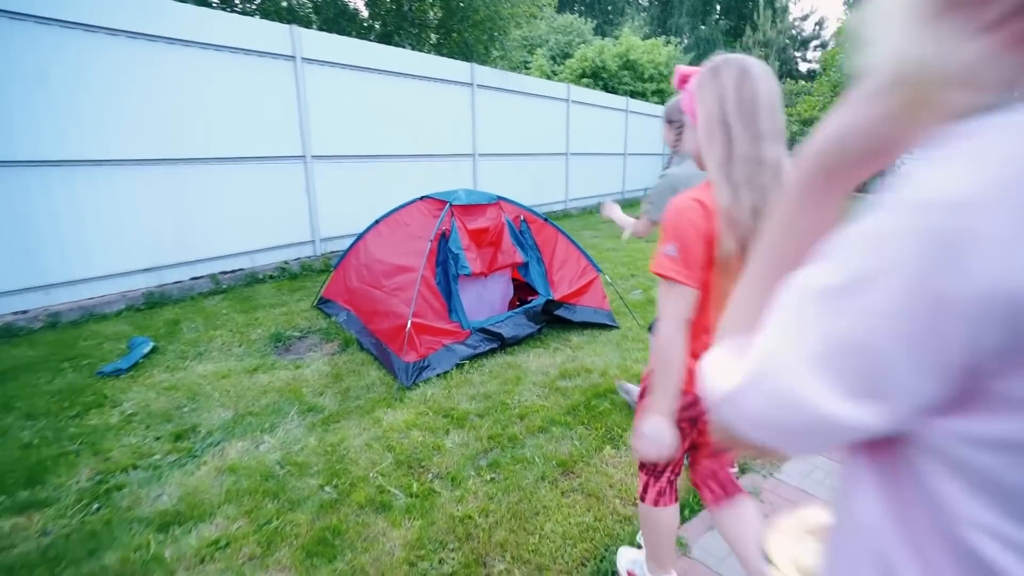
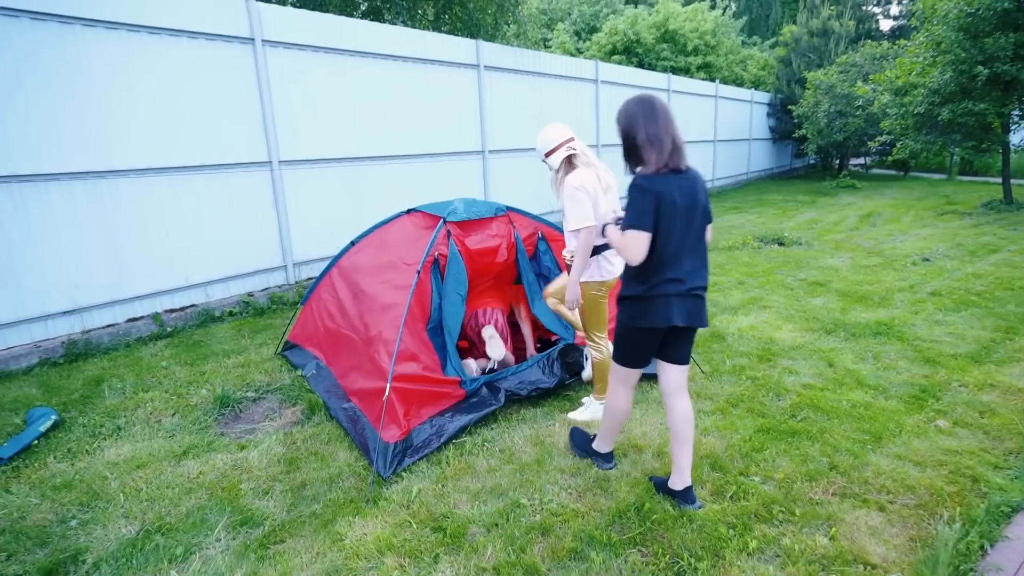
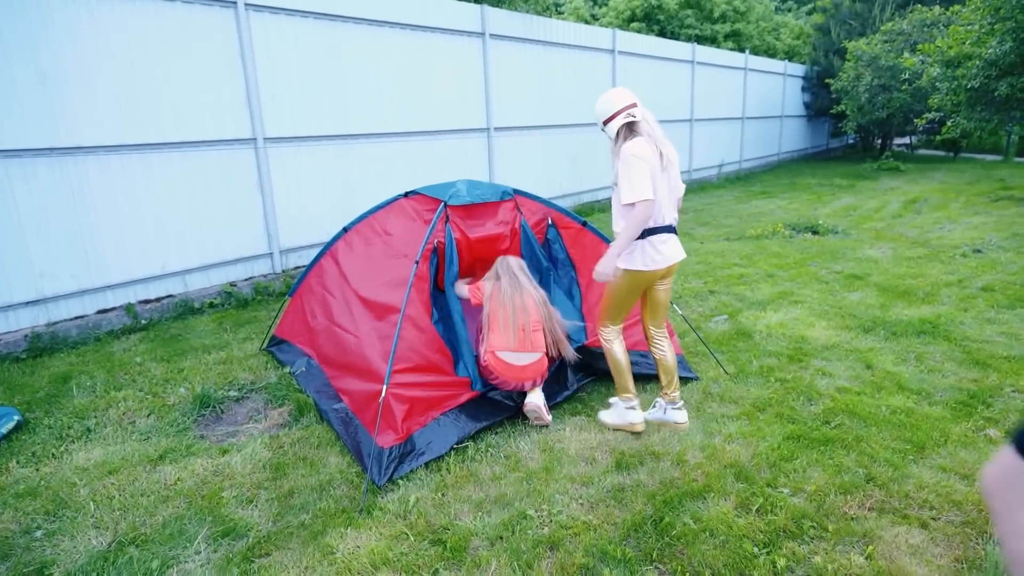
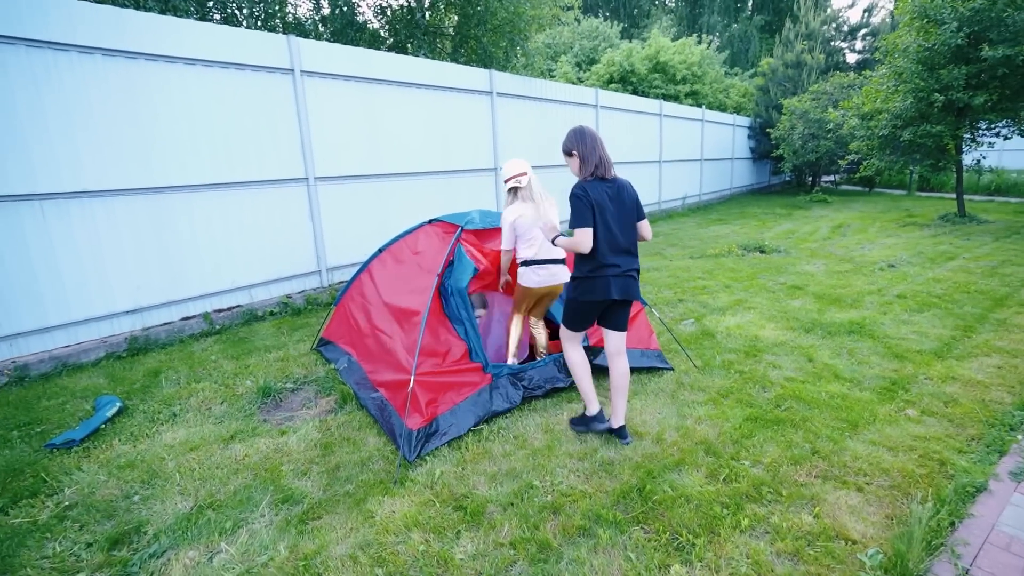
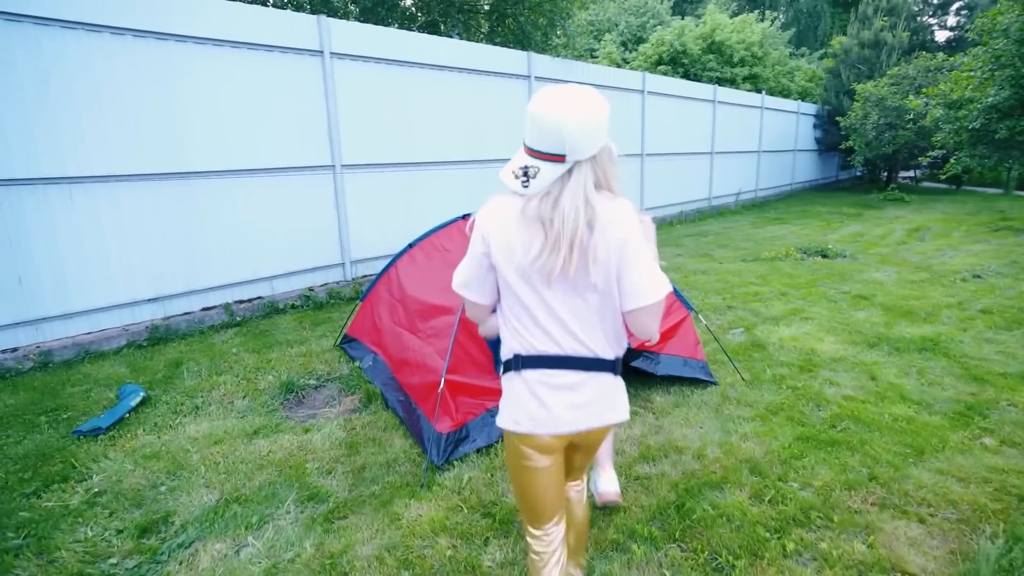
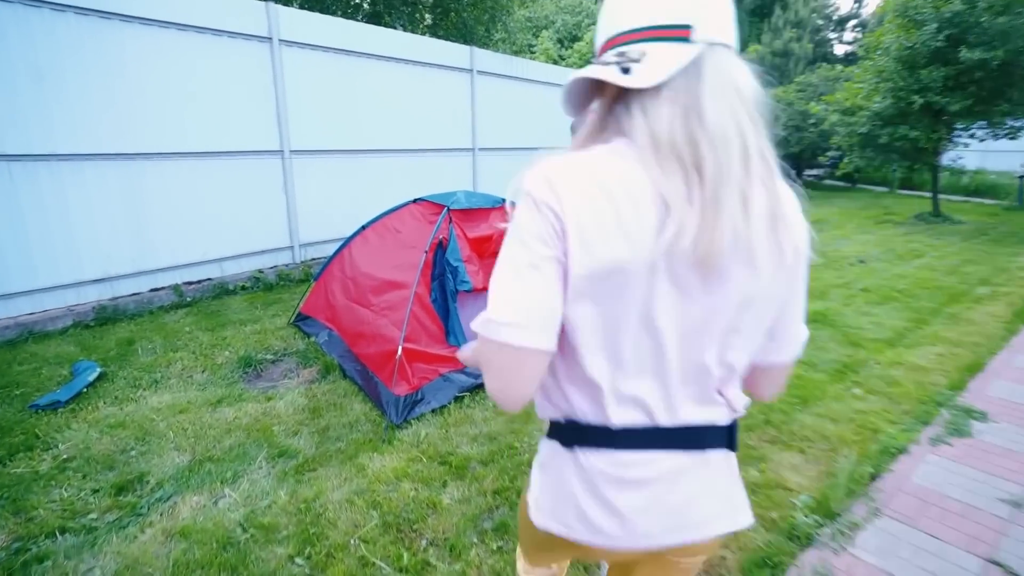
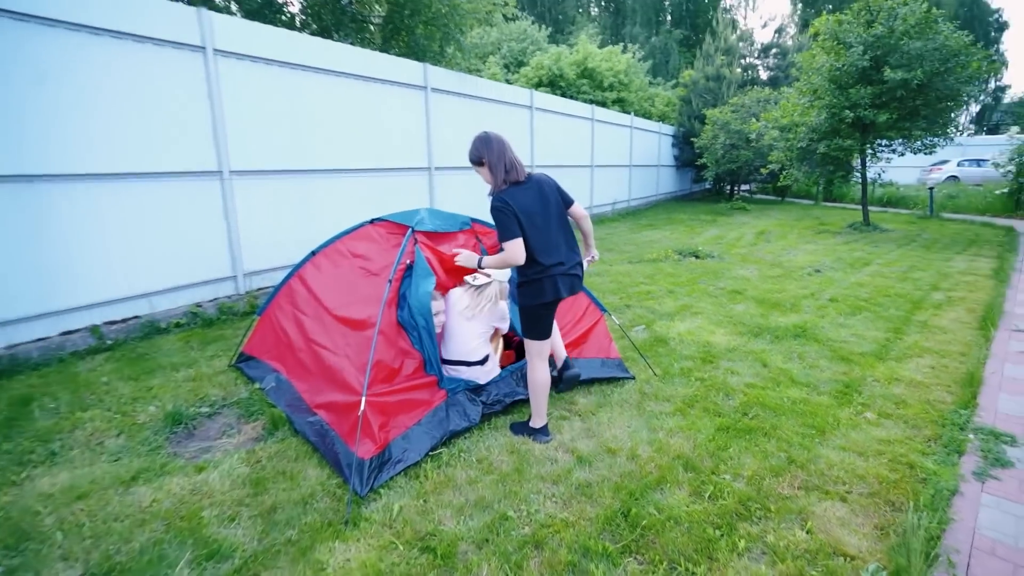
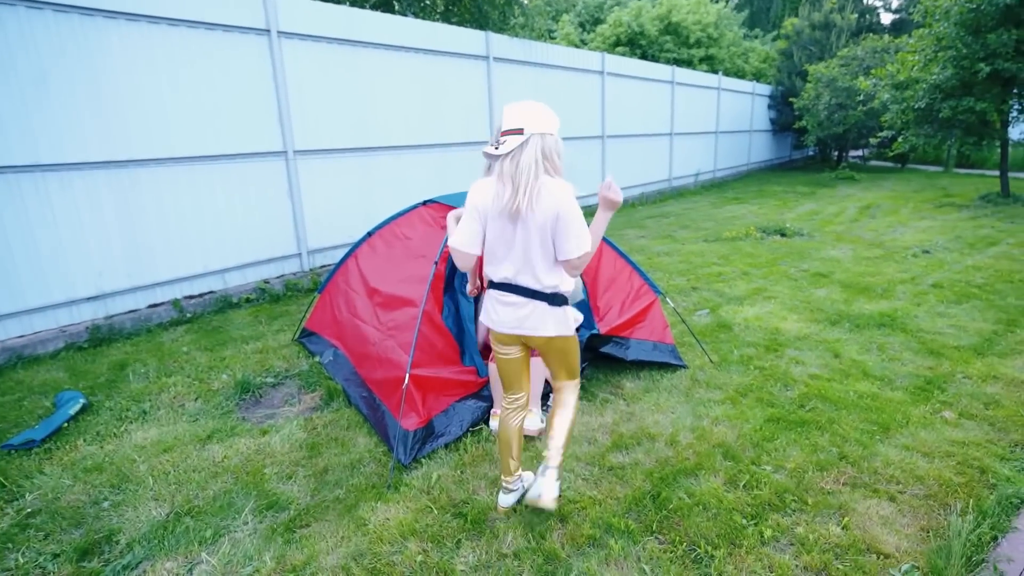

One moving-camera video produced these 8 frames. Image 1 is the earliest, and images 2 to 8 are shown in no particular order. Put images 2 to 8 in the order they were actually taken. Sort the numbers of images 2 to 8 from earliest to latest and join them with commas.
6, 5, 8, 3, 2, 4, 7
